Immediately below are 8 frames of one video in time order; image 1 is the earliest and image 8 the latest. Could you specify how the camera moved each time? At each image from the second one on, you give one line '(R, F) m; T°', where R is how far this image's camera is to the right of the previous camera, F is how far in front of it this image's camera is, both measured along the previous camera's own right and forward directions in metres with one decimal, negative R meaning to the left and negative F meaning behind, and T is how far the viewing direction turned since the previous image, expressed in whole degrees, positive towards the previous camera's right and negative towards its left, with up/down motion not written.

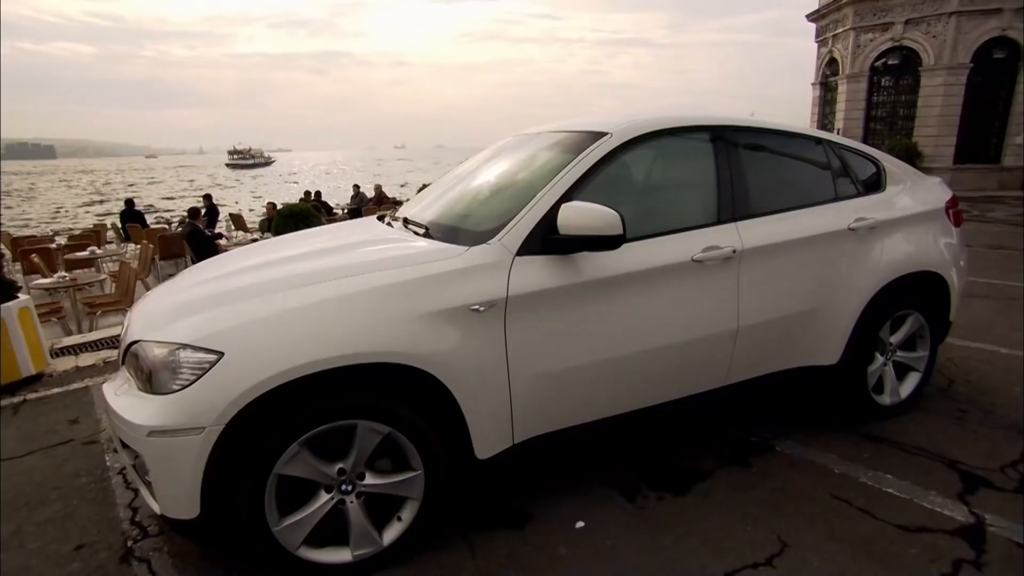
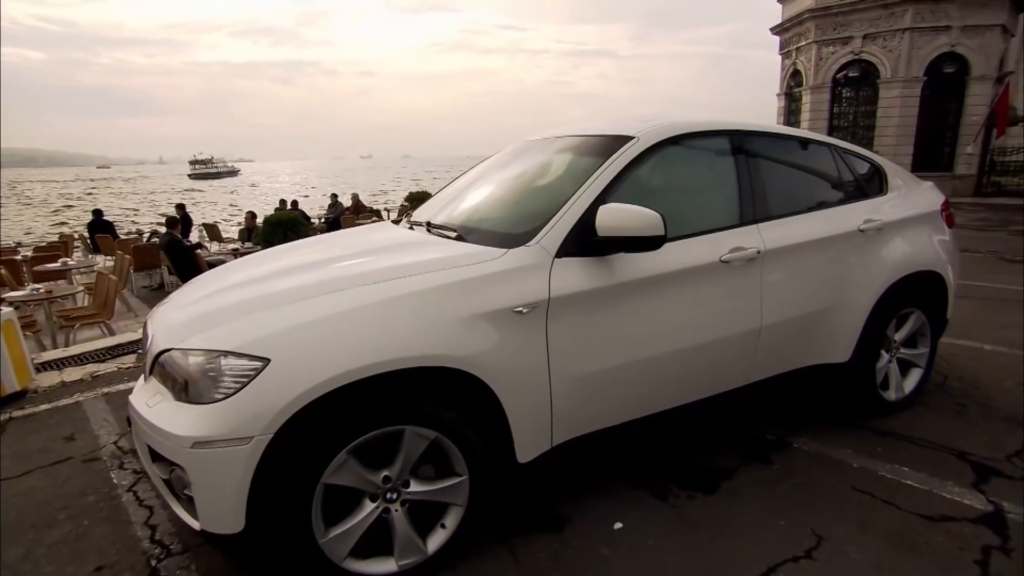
(-0.3, 0.0) m; +3°
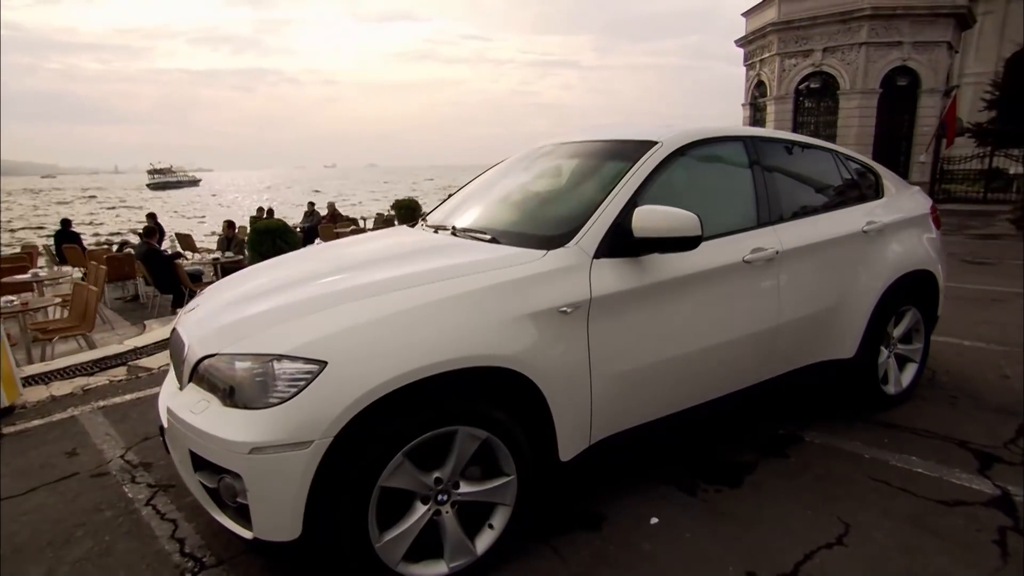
(-0.3, 0.0) m; +3°
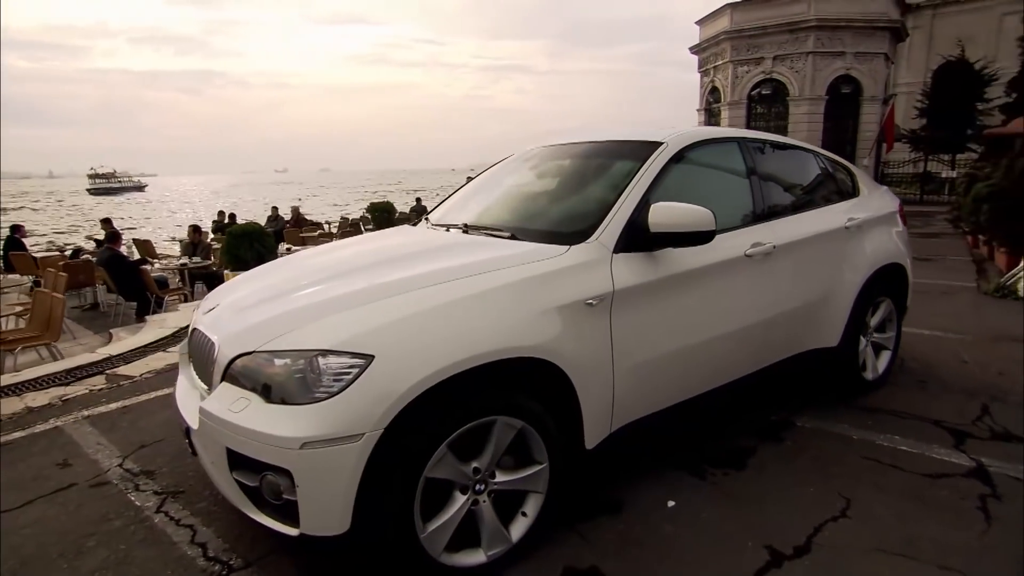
(-0.3, -0.1) m; +4°
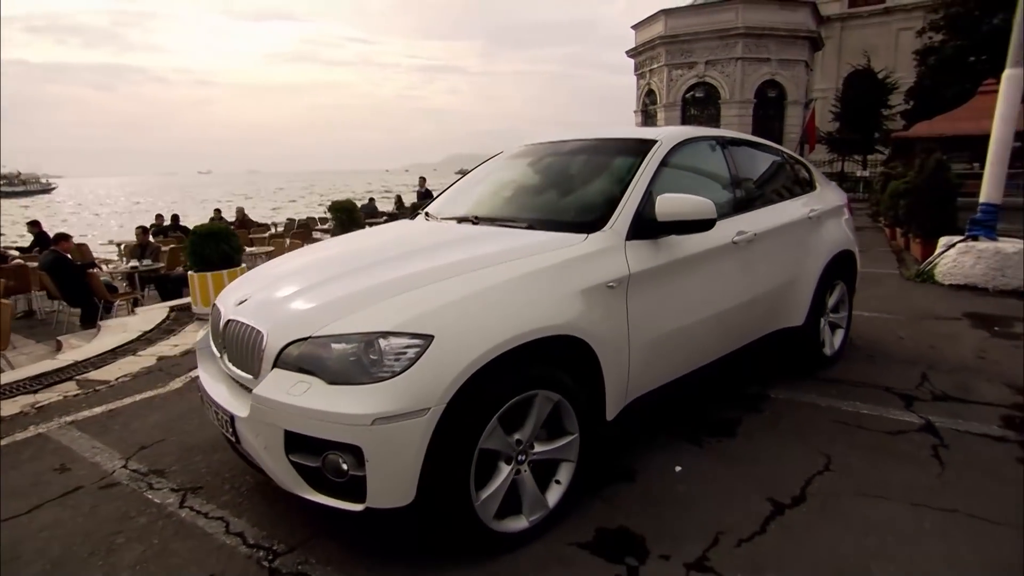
(-0.4, -0.2) m; +6°
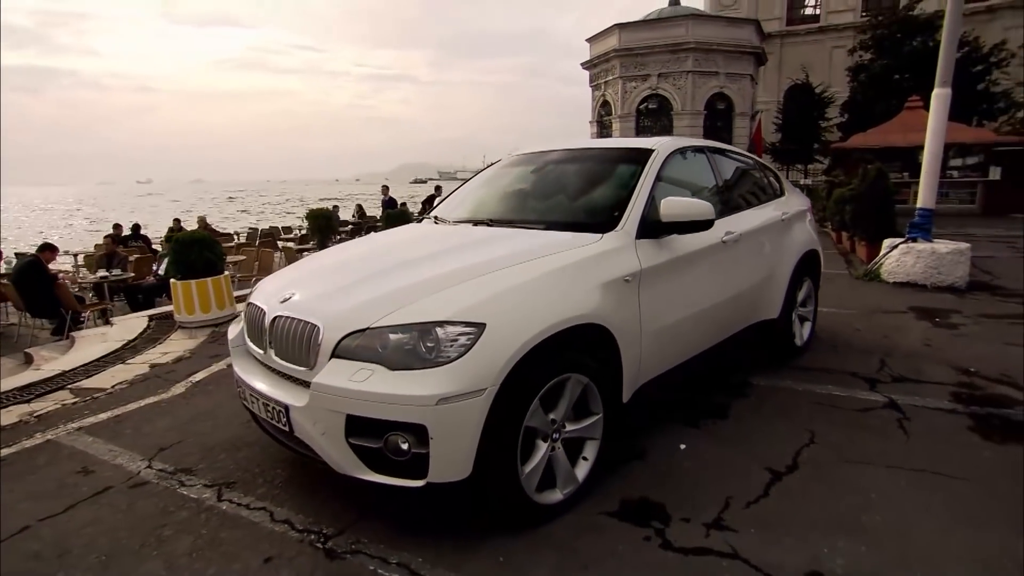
(-0.4, -0.2) m; +5°
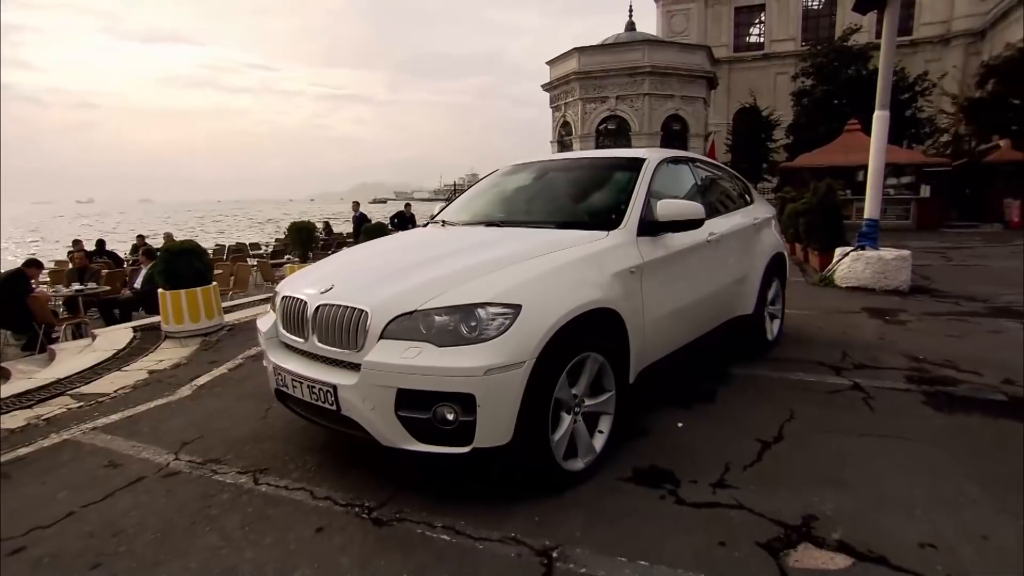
(-0.3, -0.3) m; +4°
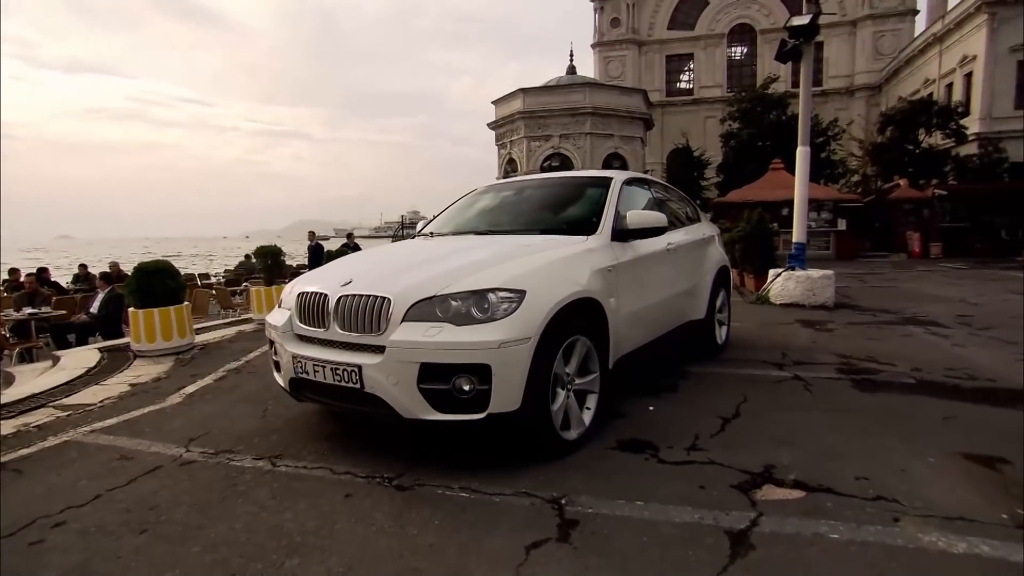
(-0.3, -0.4) m; +6°
